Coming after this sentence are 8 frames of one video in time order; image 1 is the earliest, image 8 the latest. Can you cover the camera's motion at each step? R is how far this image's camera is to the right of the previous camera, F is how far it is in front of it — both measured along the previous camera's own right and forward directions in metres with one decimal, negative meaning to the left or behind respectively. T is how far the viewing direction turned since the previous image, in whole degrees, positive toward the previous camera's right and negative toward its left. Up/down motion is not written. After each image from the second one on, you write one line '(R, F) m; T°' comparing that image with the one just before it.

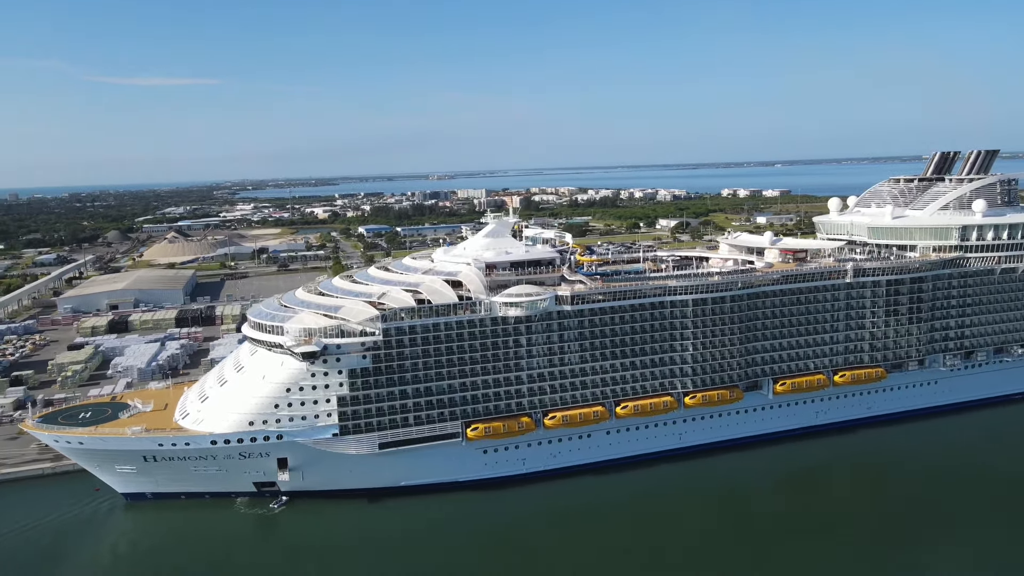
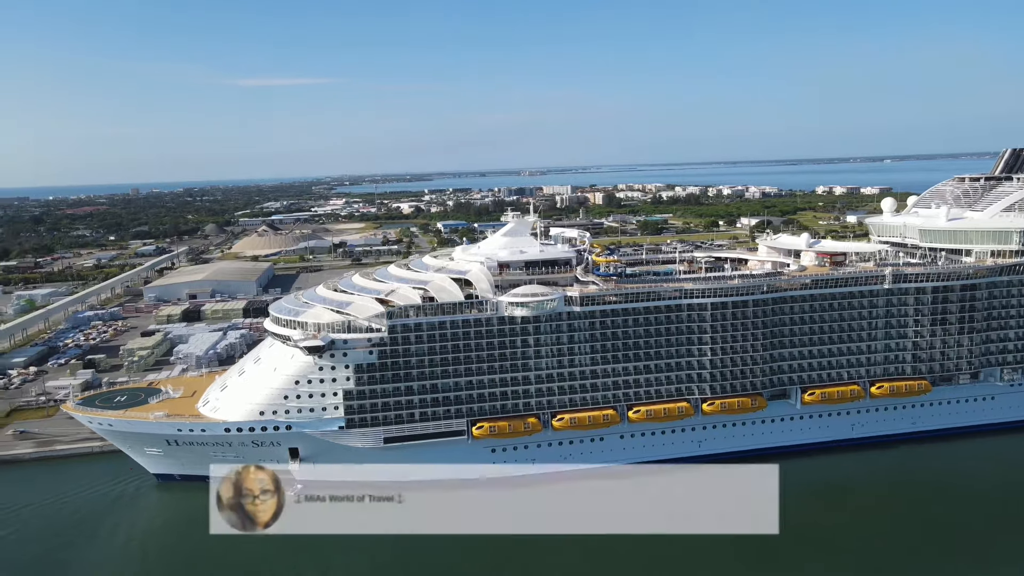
(+2.0, +0.2) m; -7°
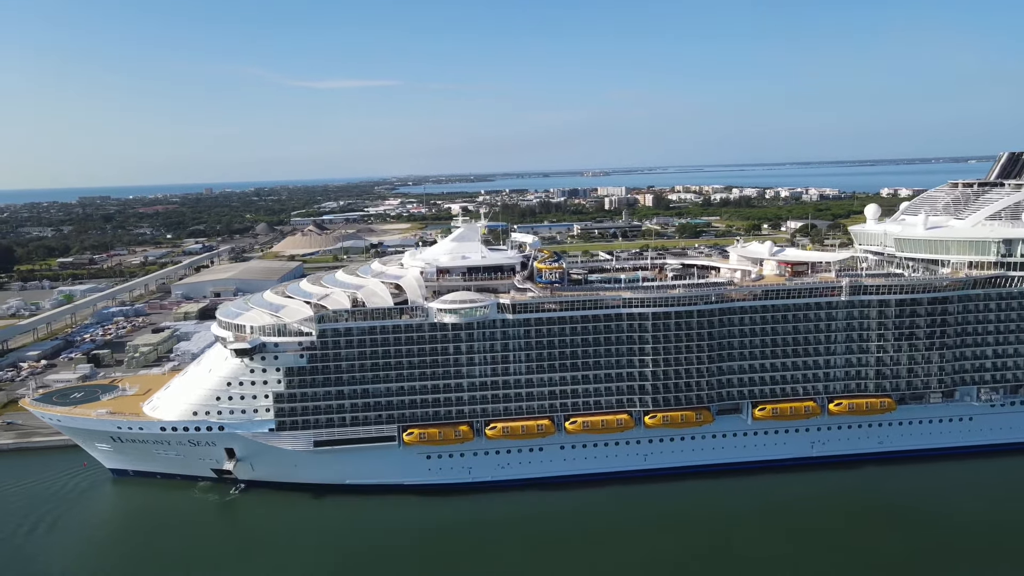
(+3.5, +0.3) m; -4°
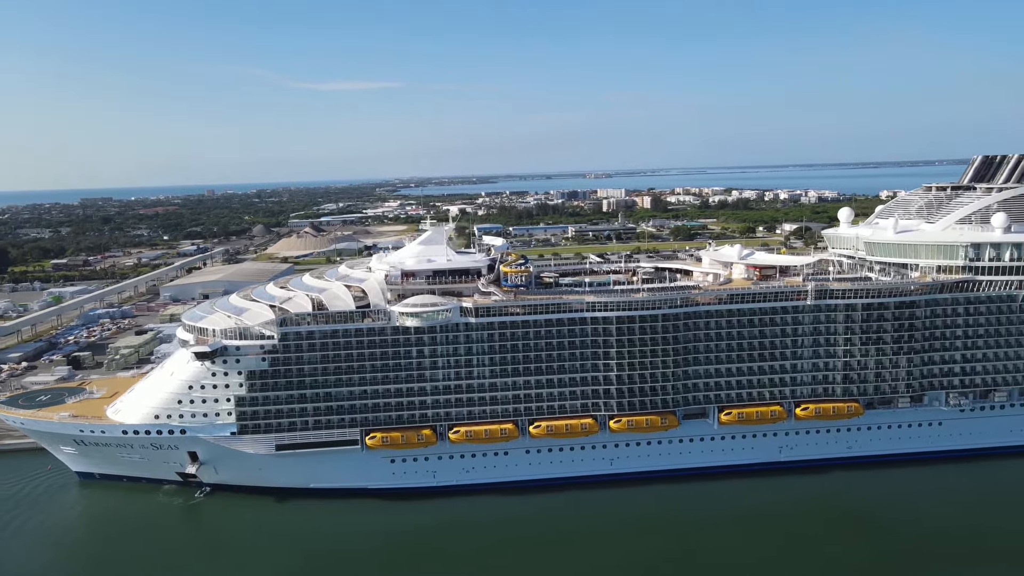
(+1.1, +0.1) m; 0°
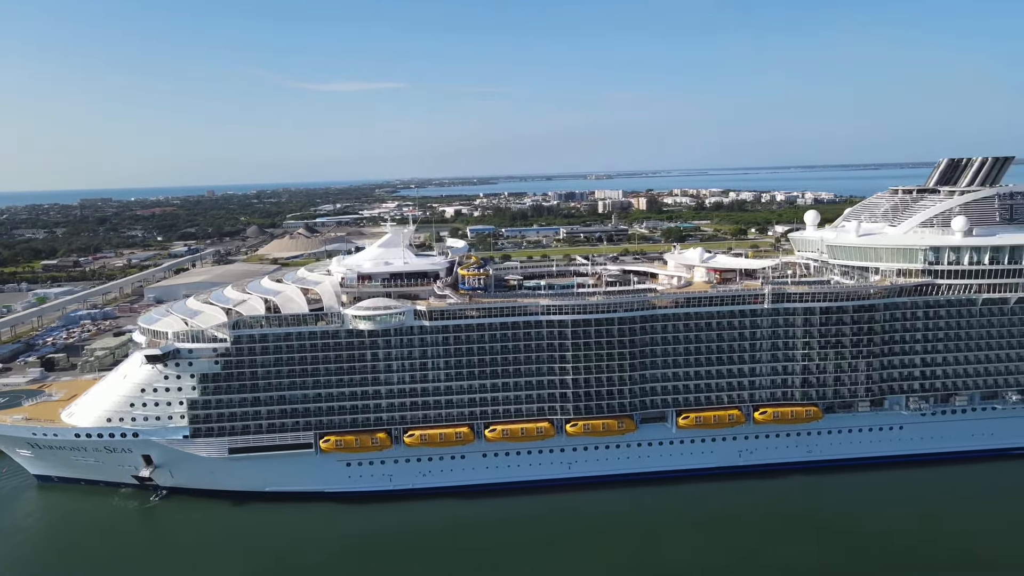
(+1.3, +0.1) m; 0°
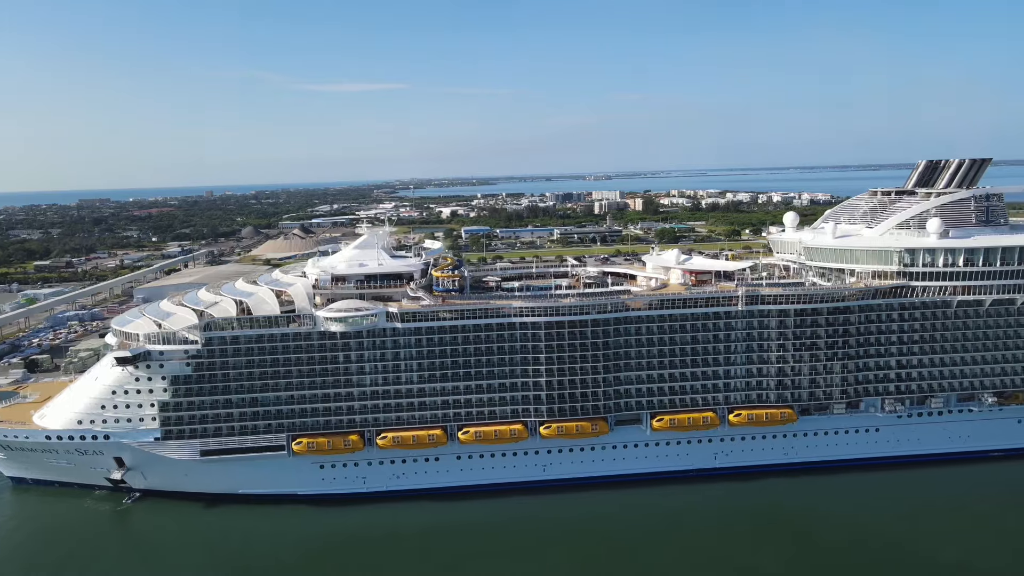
(+0.7, 0.0) m; 0°
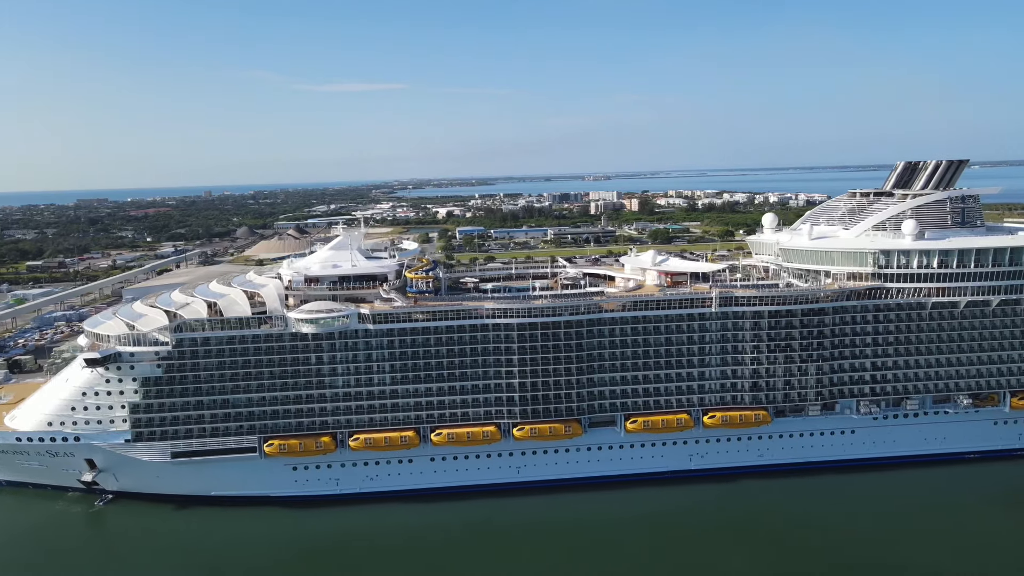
(+0.7, 0.0) m; 0°
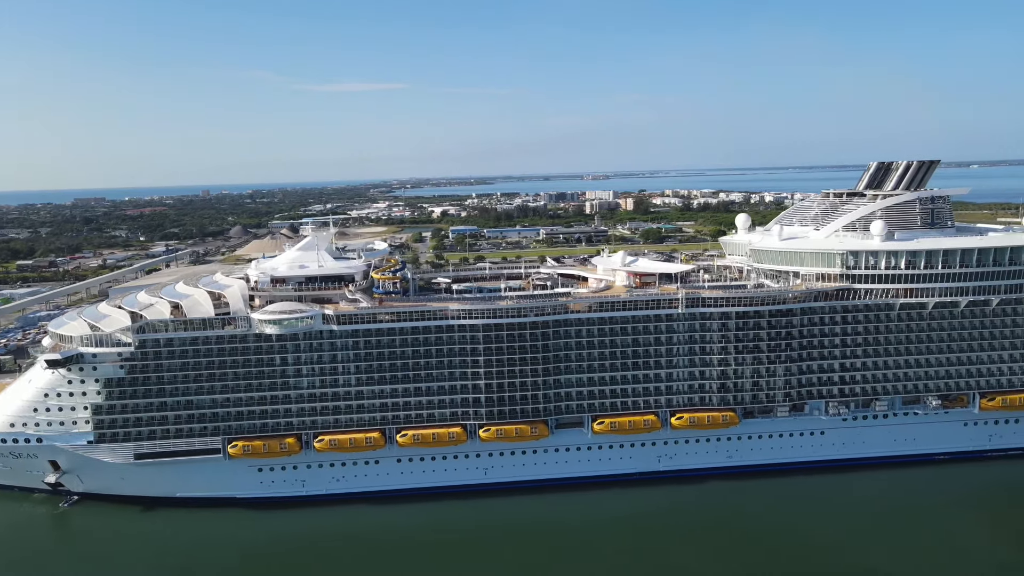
(+0.9, 0.0) m; 0°
